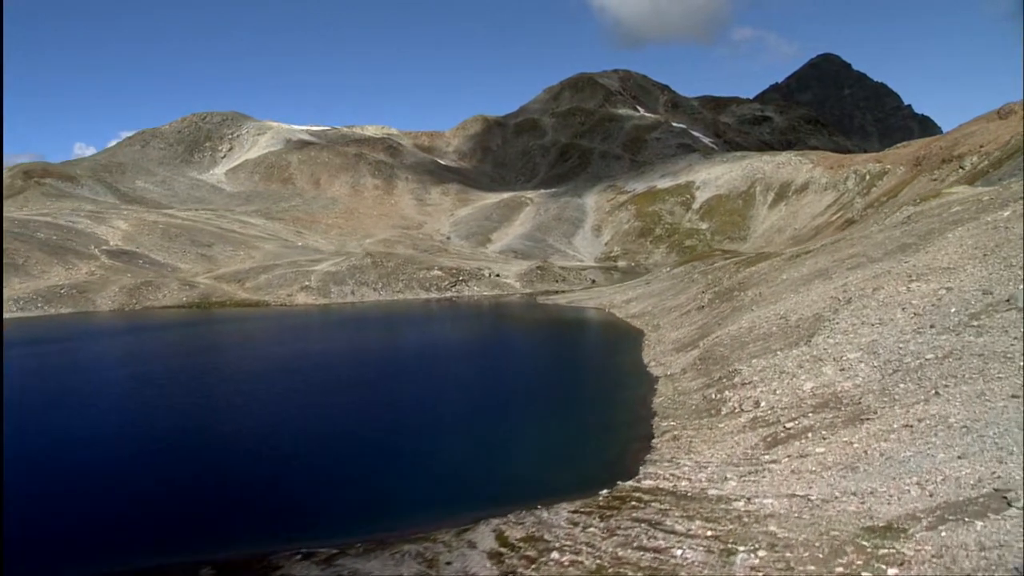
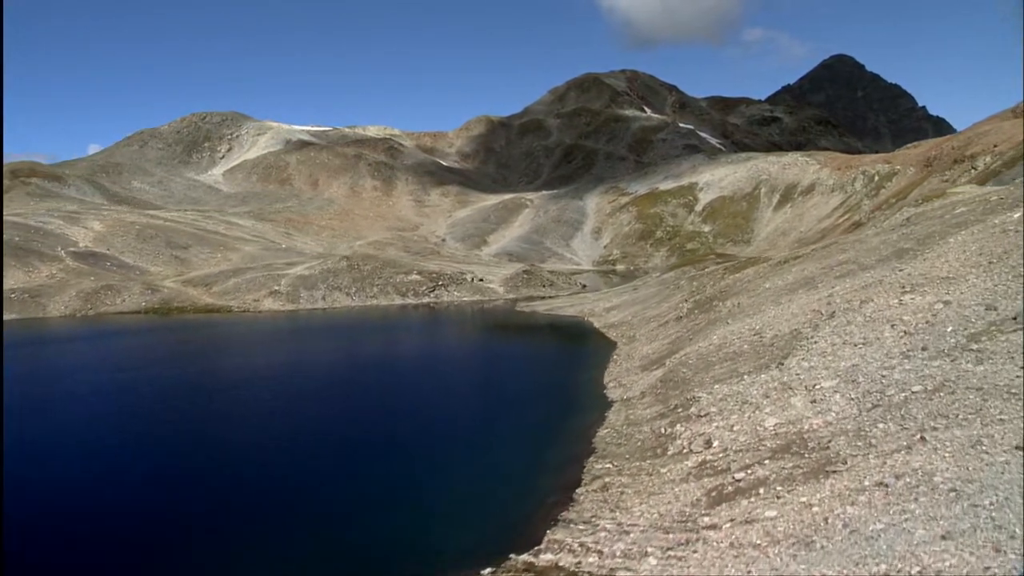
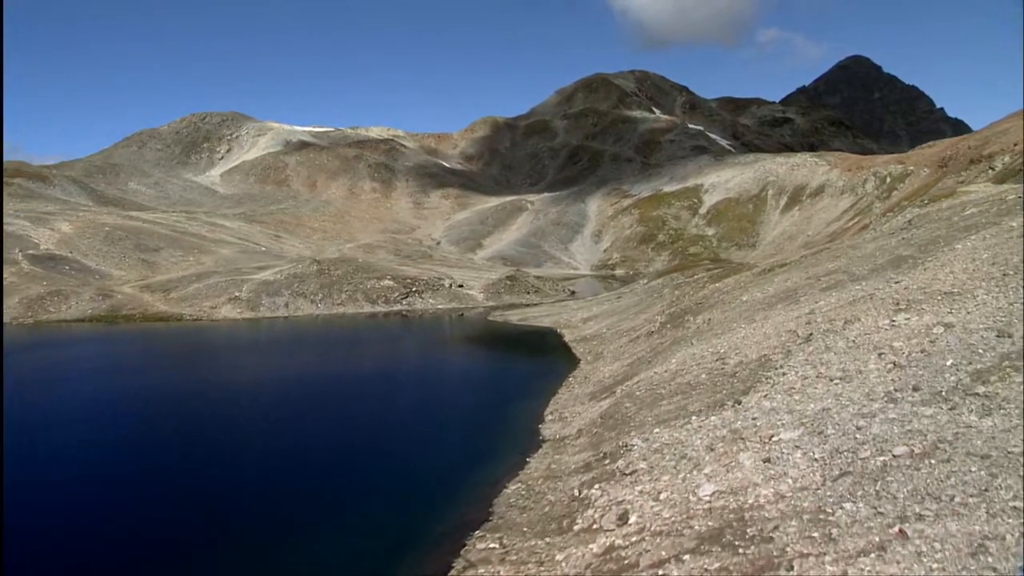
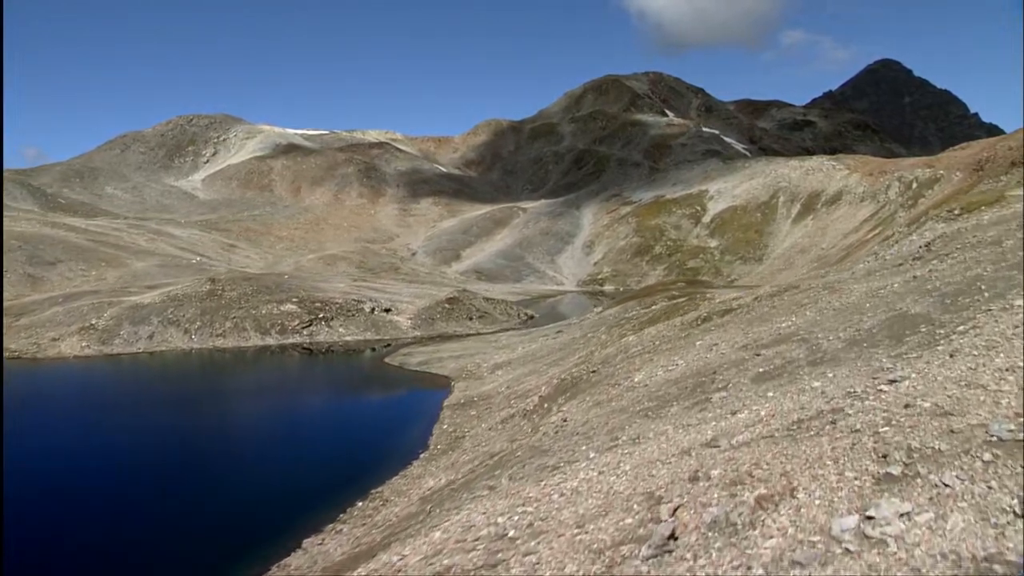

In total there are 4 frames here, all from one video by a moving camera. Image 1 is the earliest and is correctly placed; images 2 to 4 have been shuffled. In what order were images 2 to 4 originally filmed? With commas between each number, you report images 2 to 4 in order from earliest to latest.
2, 3, 4
